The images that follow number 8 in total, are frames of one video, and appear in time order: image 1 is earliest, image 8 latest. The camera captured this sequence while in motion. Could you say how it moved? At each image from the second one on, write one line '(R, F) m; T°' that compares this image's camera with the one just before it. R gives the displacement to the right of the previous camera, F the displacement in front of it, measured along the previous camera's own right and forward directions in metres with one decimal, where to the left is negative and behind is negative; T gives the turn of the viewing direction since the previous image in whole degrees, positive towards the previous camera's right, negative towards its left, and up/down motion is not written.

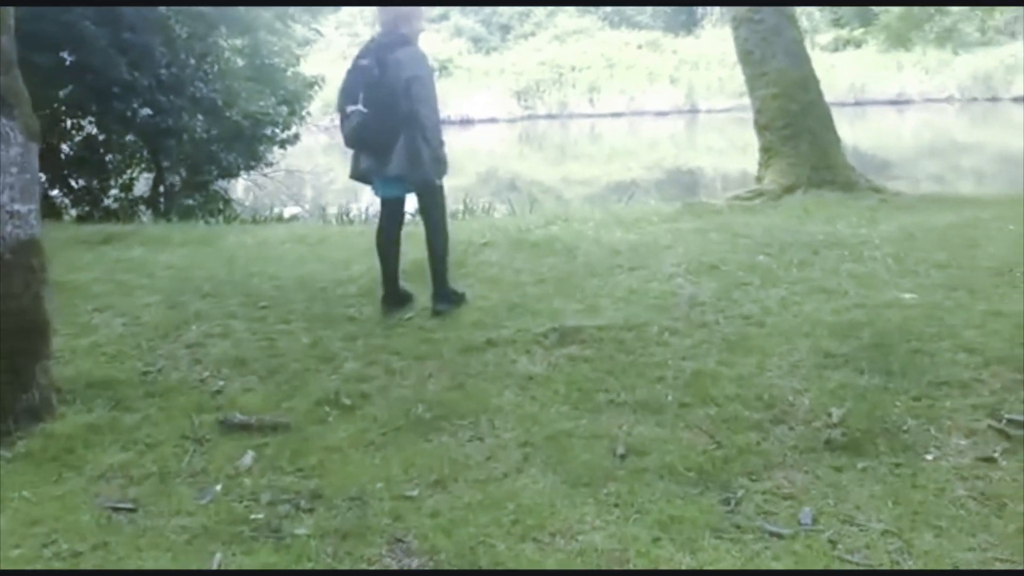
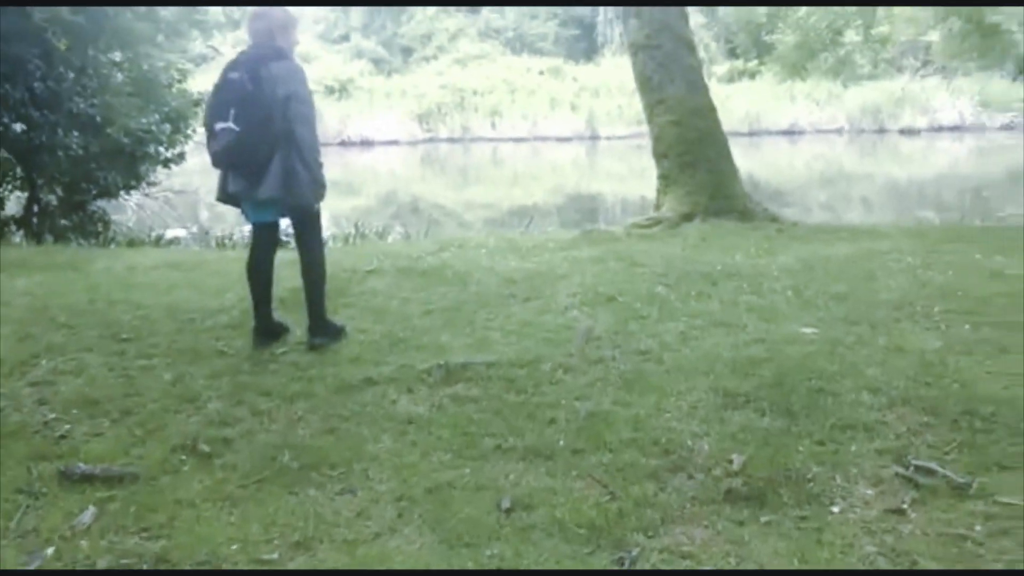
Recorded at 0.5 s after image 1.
(+0.1, +0.3) m; +5°
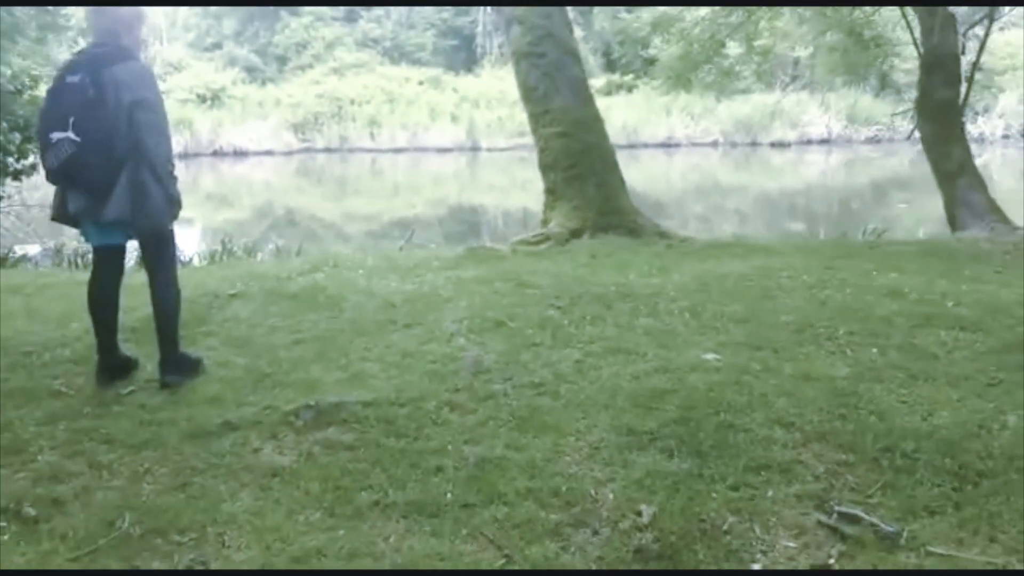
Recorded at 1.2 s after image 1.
(0.0, +0.4) m; +6°
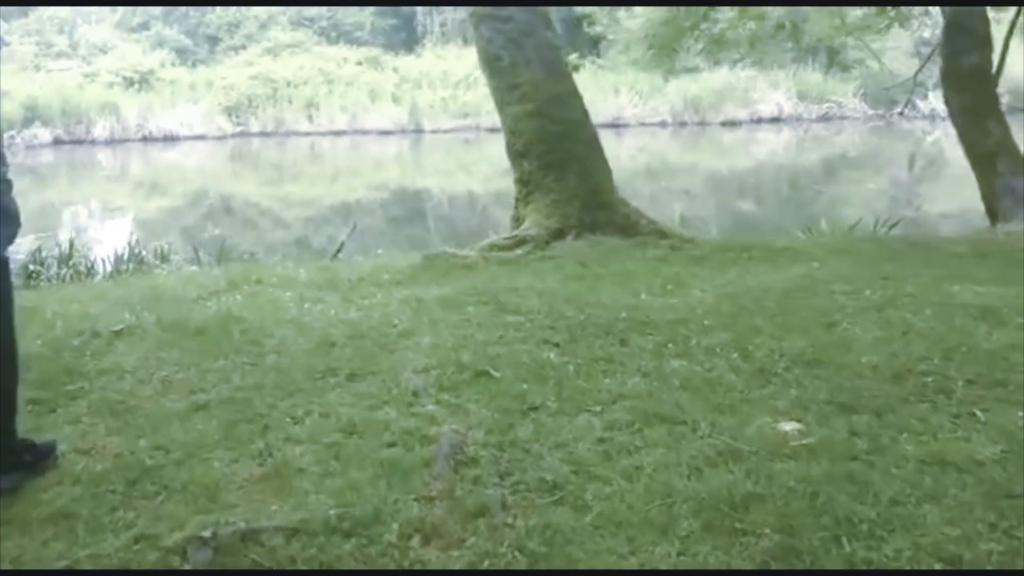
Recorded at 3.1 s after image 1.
(-0.1, +1.1) m; +3°
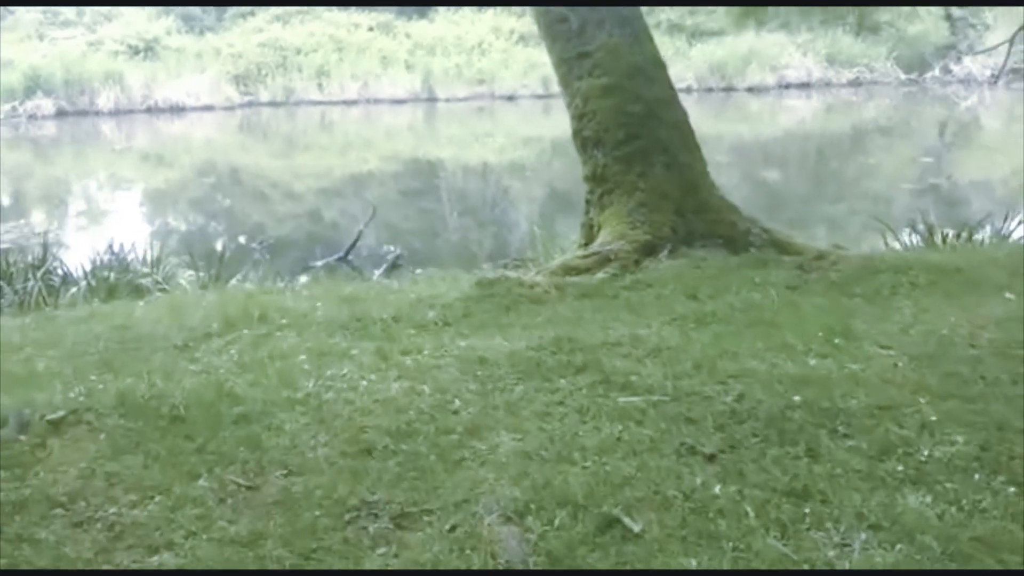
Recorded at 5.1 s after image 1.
(-0.2, +1.1) m; -1°
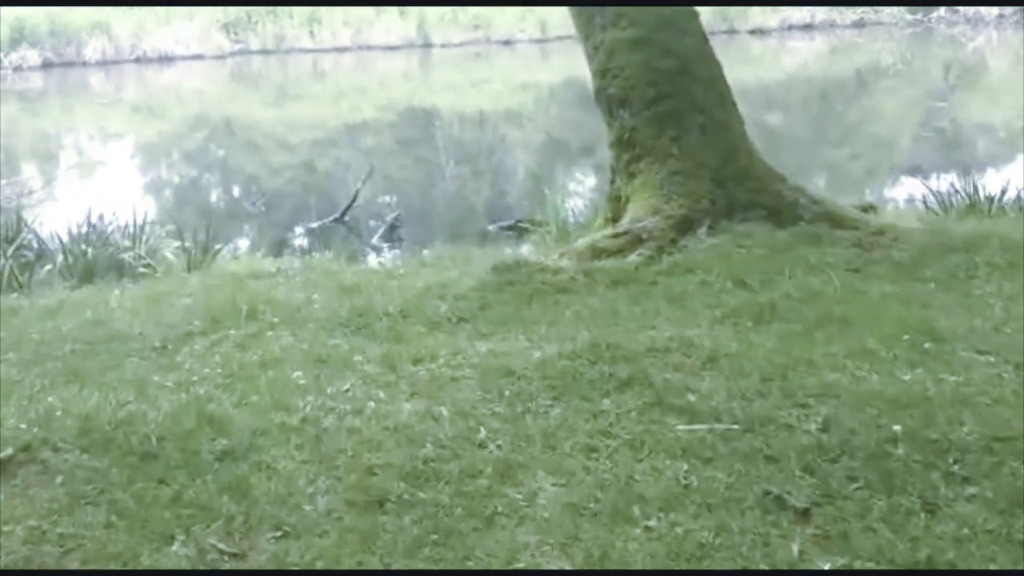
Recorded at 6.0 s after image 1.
(-0.1, +0.4) m; 0°
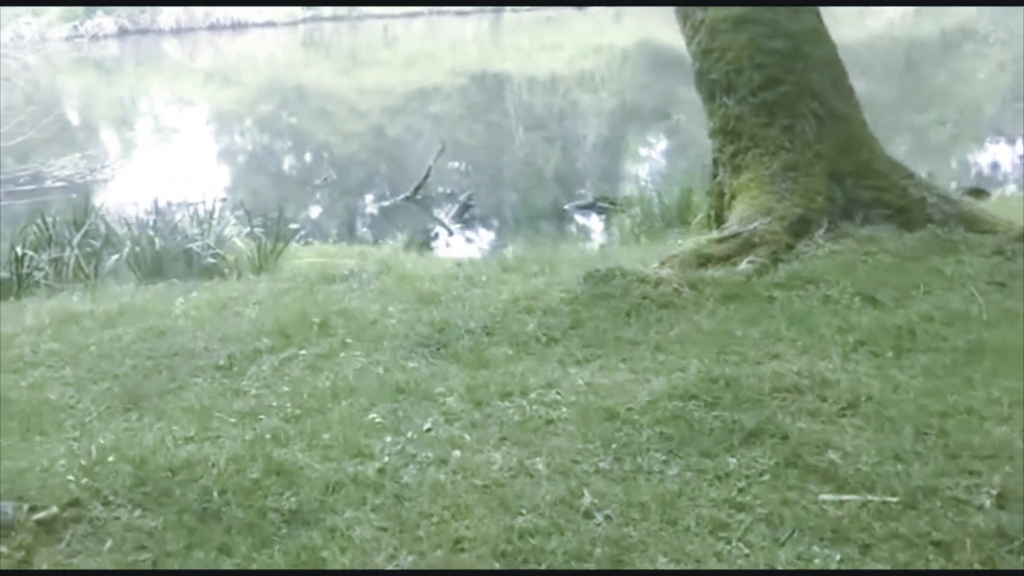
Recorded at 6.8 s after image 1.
(-0.1, +0.3) m; -4°
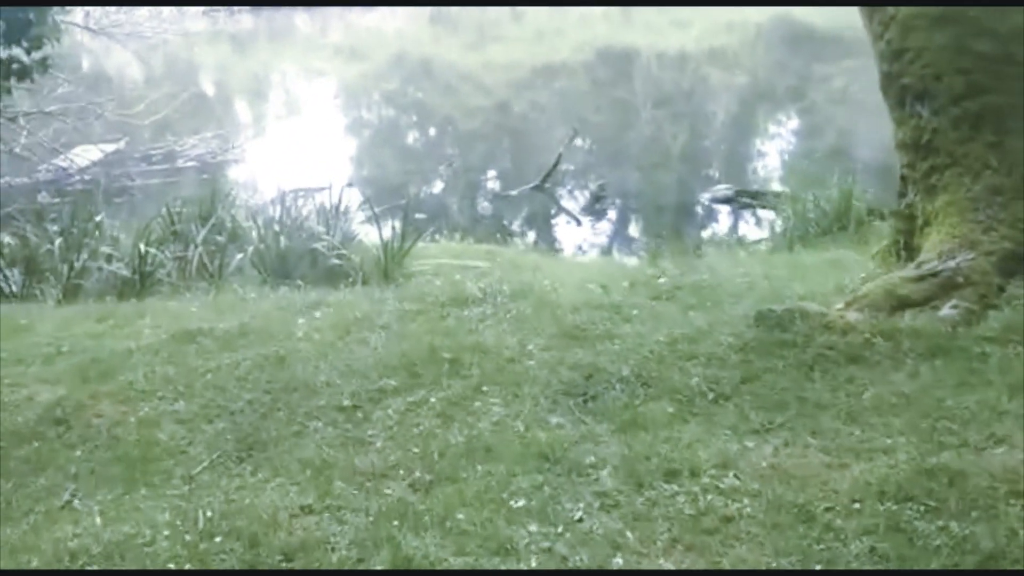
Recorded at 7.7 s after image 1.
(-0.1, +0.3) m; -6°
